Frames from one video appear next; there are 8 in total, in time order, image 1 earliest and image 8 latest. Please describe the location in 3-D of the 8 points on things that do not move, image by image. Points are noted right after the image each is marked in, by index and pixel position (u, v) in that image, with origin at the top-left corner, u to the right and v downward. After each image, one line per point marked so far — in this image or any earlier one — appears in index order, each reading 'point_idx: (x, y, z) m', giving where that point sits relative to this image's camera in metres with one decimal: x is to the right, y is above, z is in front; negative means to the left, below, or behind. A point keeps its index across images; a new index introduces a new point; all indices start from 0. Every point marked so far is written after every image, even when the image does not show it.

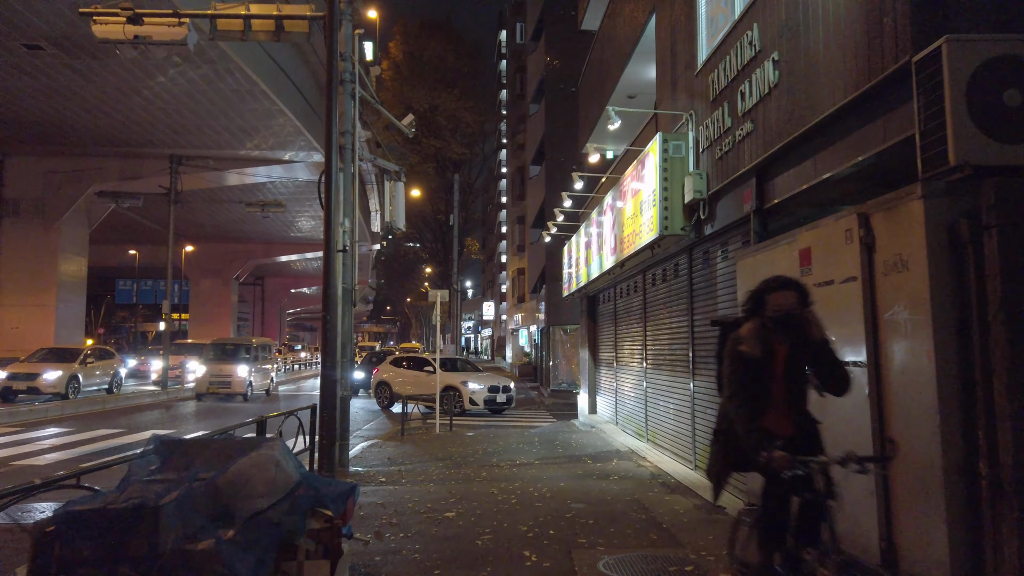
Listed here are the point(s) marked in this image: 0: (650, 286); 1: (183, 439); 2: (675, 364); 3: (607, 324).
0: (+2.1, 0.0, +11.2) m
1: (-2.0, -0.9, +4.5) m
2: (+2.1, -1.0, +9.8) m
3: (+1.9, -0.7, +15.0) m
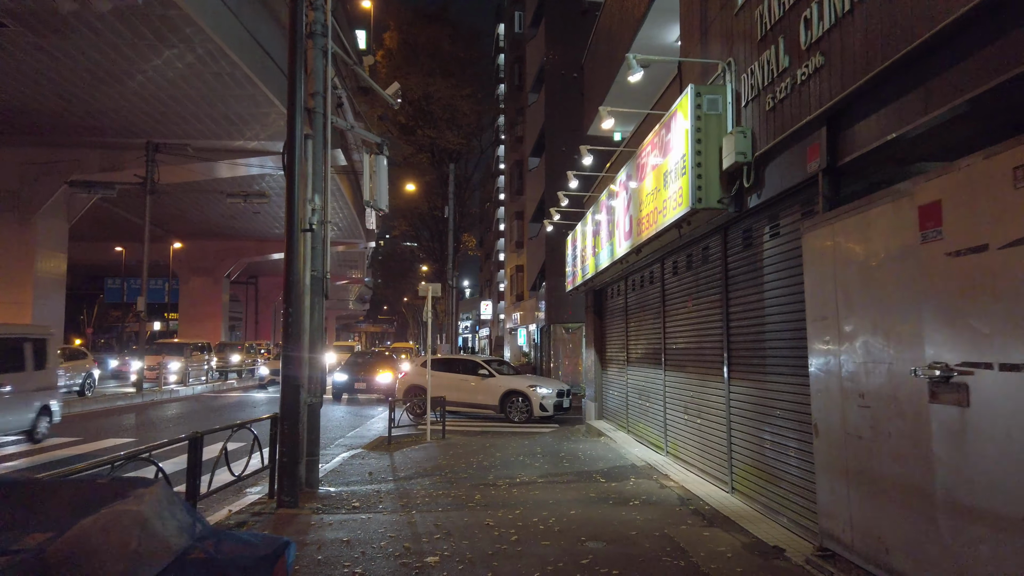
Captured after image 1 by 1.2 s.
0: (+2.1, +0.1, +9.7) m
1: (-2.0, -0.8, +3.0) m
2: (+2.1, -0.9, +8.4) m
3: (+1.9, -0.6, +13.5) m
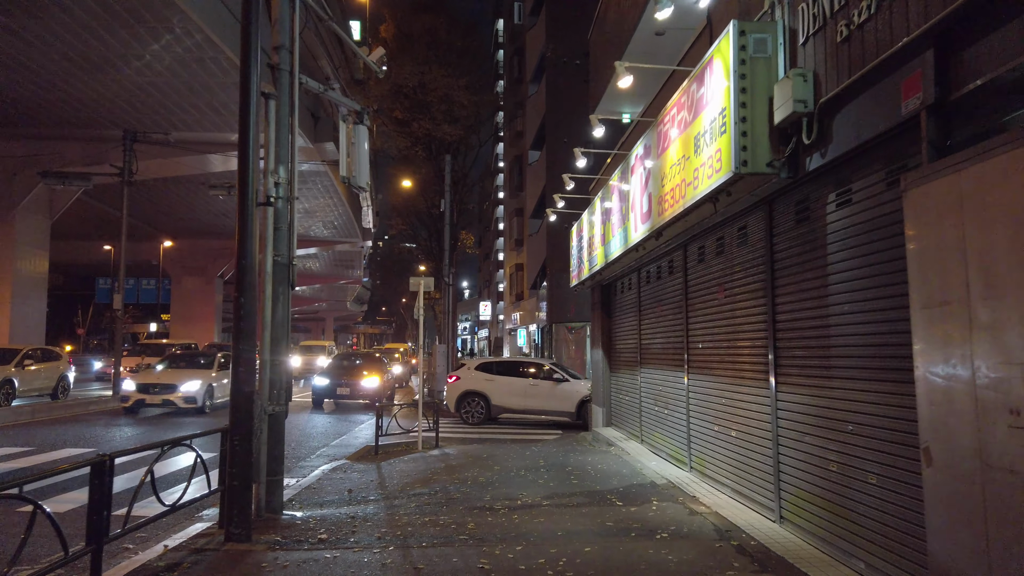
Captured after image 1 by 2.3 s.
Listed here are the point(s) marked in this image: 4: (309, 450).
0: (+2.1, +0.2, +8.4) m
1: (-2.0, -0.6, +1.7) m
2: (+2.1, -0.7, +7.1) m
3: (+1.9, -0.5, +12.2) m
4: (-3.5, -2.8, +12.8) m
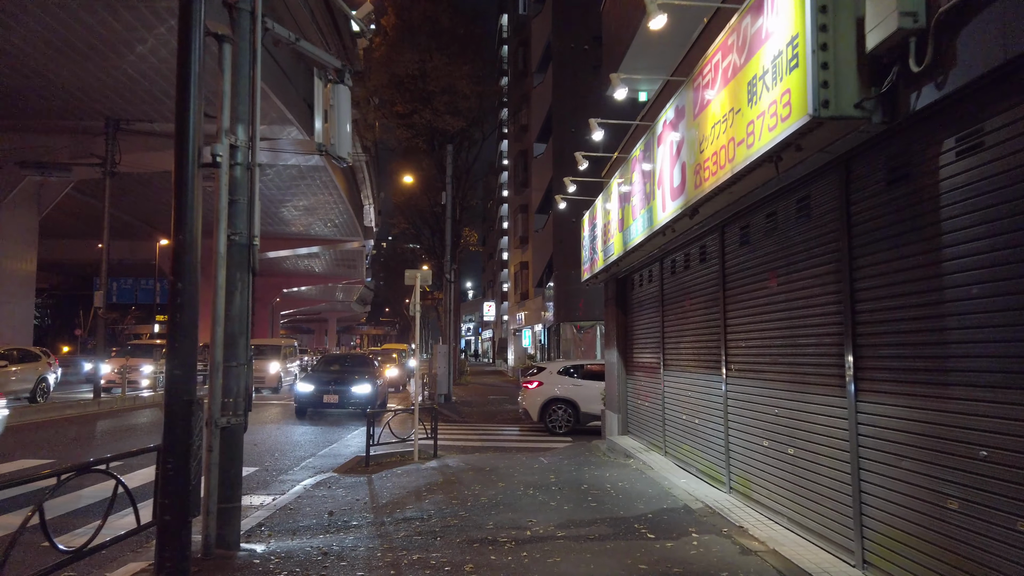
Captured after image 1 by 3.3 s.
0: (+2.1, +0.4, +7.1) m
1: (-1.9, -0.5, +0.4) m
2: (+2.2, -0.6, +5.8) m
3: (+2.0, -0.4, +11.0) m
4: (-3.5, -2.7, +11.5) m
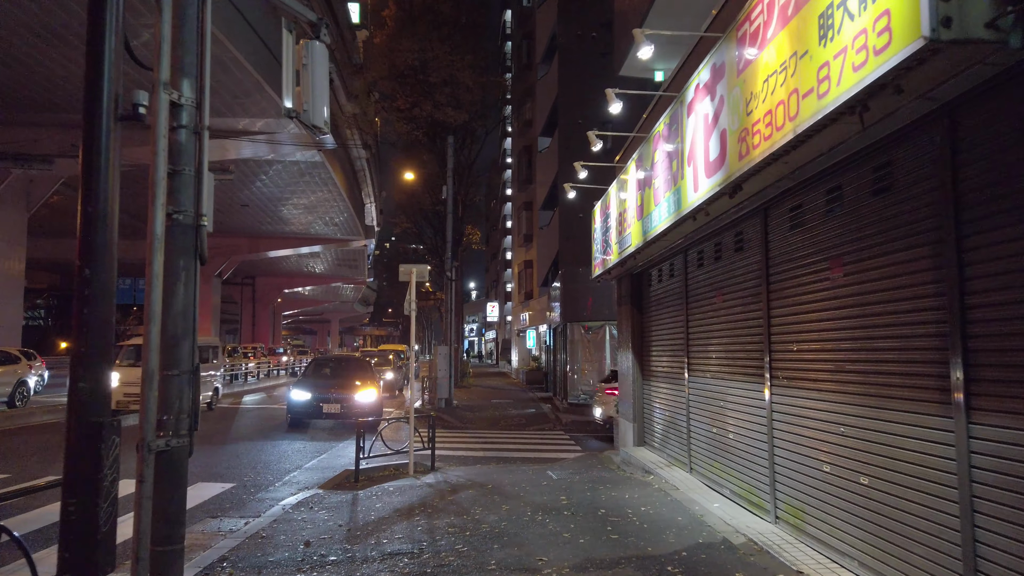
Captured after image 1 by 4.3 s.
0: (+2.2, +0.4, +6.0) m
1: (-1.9, -0.5, -0.6) m
2: (+2.2, -0.6, +4.7) m
3: (+2.0, -0.3, +9.9) m
4: (-3.4, -2.6, +10.4) m
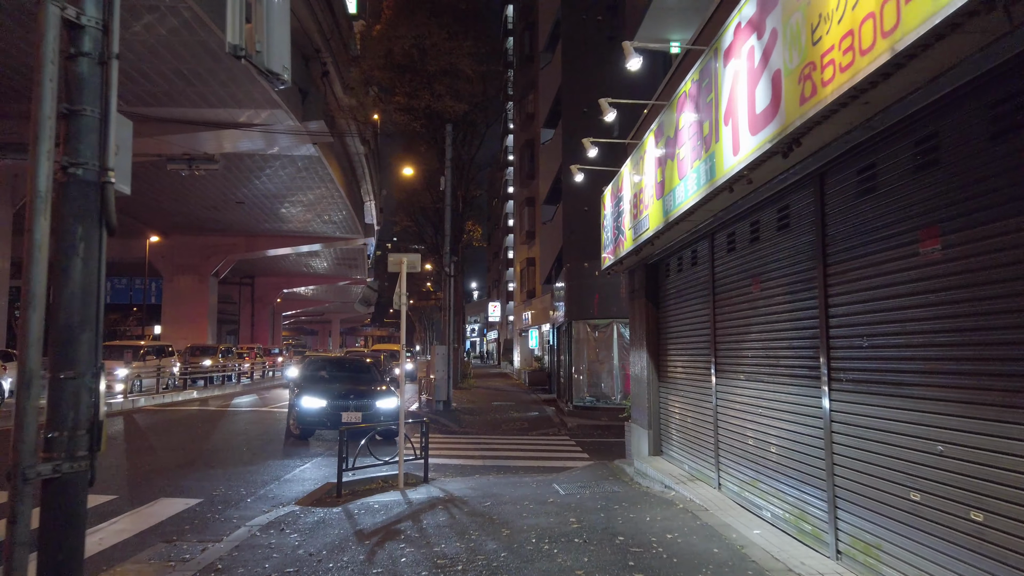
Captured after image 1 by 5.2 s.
0: (+2.2, +0.5, +4.9) m
1: (-1.9, -0.3, -1.7) m
2: (+2.2, -0.4, +3.6) m
3: (+2.1, -0.2, +8.8) m
4: (-3.4, -2.5, +9.3) m
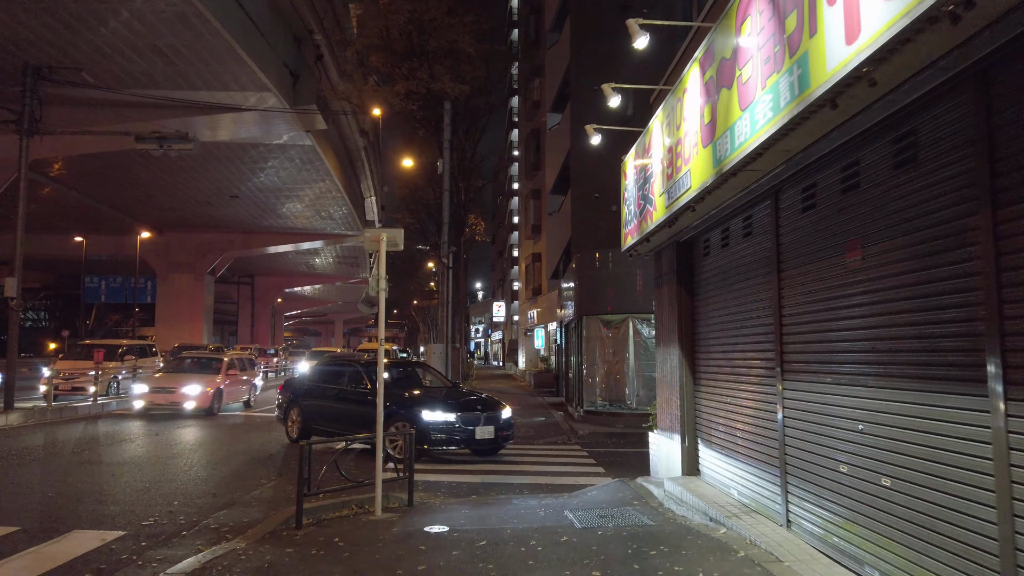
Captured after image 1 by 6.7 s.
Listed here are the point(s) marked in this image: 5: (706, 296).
0: (+2.2, +0.7, +3.1) m
1: (-2.0, -0.1, -3.5) m
2: (+2.2, -0.2, +1.8) m
3: (+2.1, 0.0, +7.0) m
4: (-3.3, -2.3, +7.6) m
5: (+2.0, -0.1, +7.8) m
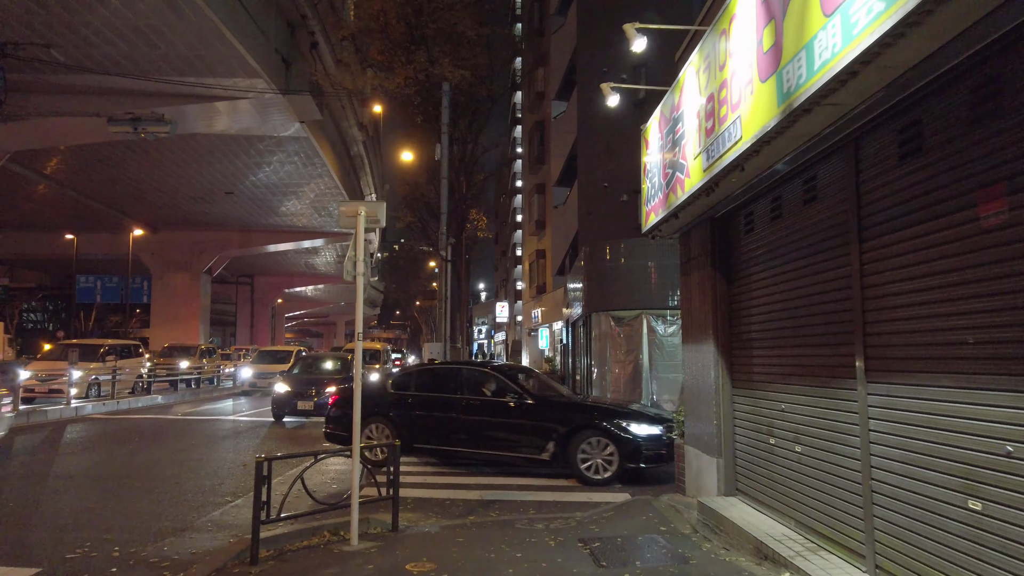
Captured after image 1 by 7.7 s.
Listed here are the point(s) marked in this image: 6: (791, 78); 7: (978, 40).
0: (+2.2, +0.9, +1.8) m
1: (-2.0, 0.0, -4.8) m
2: (+2.2, -0.1, +0.5) m
3: (+2.1, +0.1, +5.6) m
4: (-3.3, -2.2, +6.3) m
5: (+2.1, +0.1, +6.5) m
6: (+1.6, +1.2, +4.2) m
7: (+2.0, +1.1, +3.2) m
